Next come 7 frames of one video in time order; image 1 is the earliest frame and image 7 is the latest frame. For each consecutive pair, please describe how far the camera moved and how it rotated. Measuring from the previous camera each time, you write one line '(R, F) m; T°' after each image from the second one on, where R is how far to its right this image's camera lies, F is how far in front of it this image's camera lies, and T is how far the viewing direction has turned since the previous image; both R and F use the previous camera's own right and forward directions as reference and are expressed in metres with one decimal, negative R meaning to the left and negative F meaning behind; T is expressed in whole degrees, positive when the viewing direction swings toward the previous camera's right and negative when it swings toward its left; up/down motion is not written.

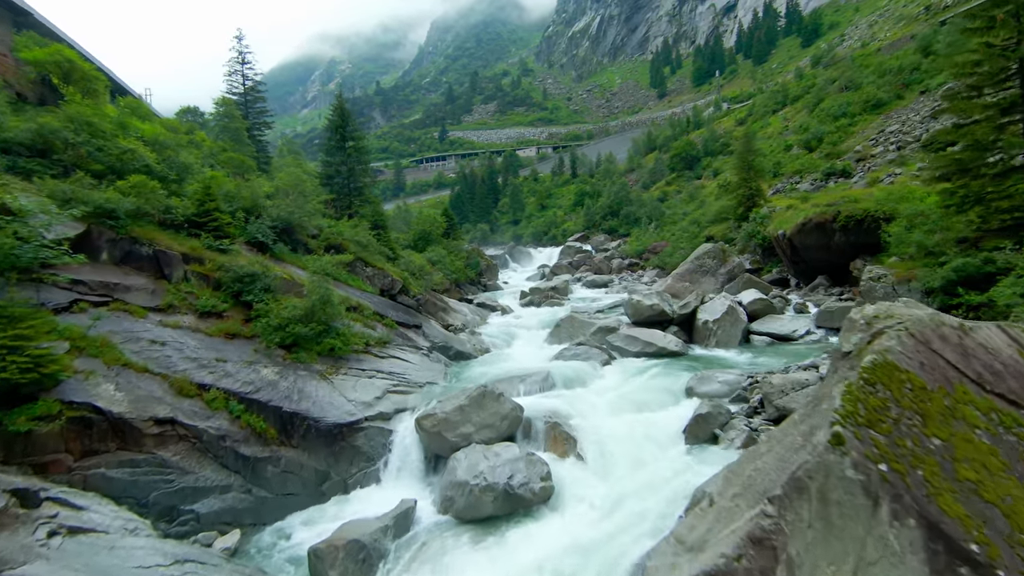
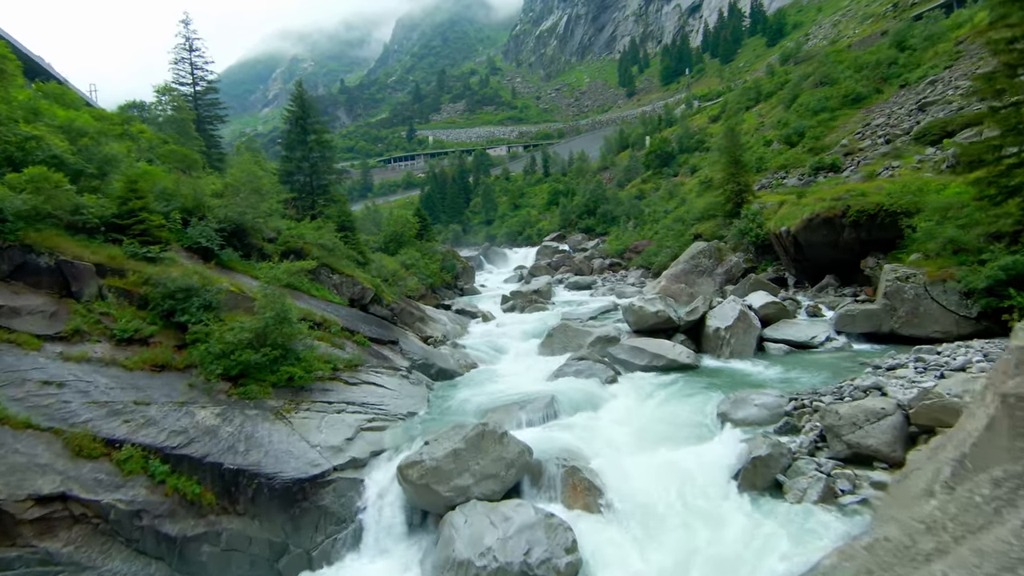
(-0.6, +2.2) m; +3°
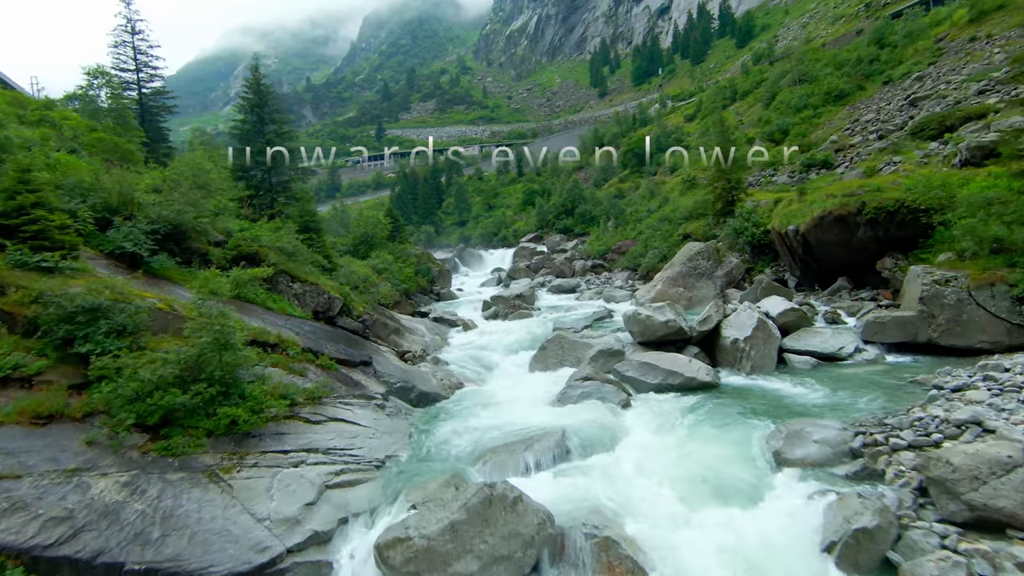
(-0.5, +2.2) m; +3°
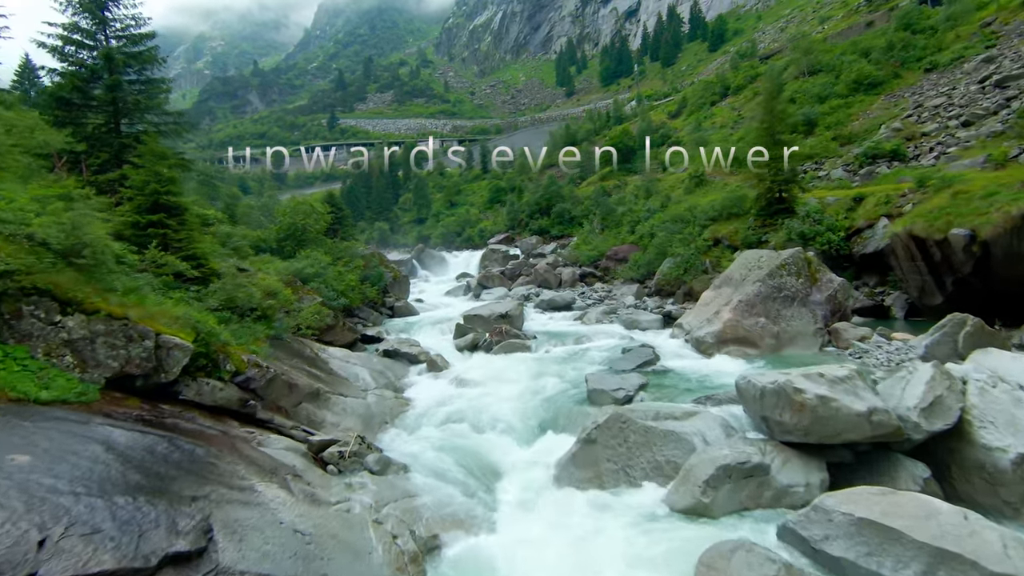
(-1.2, +8.1) m; +5°
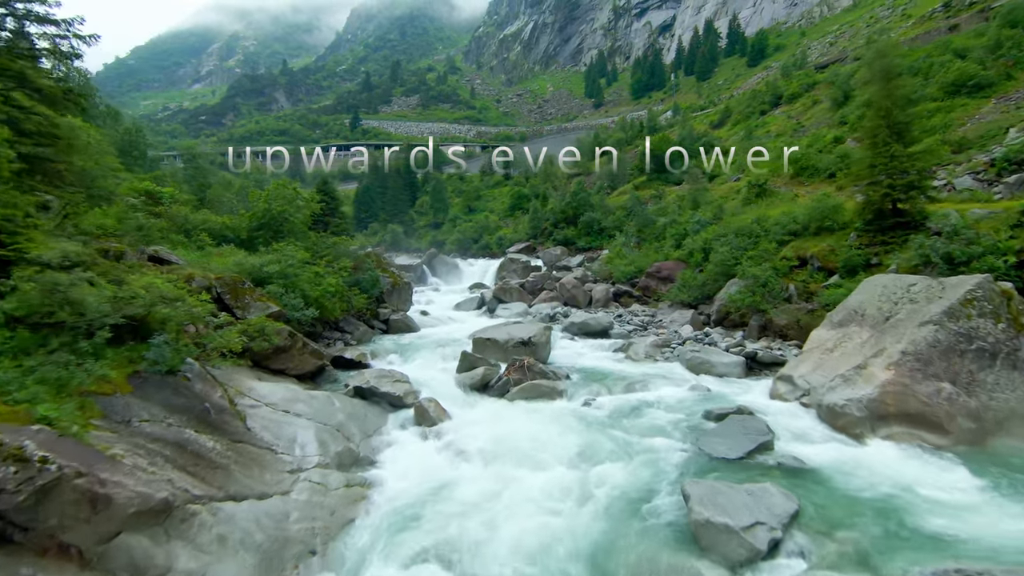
(-0.4, +5.3) m; -2°
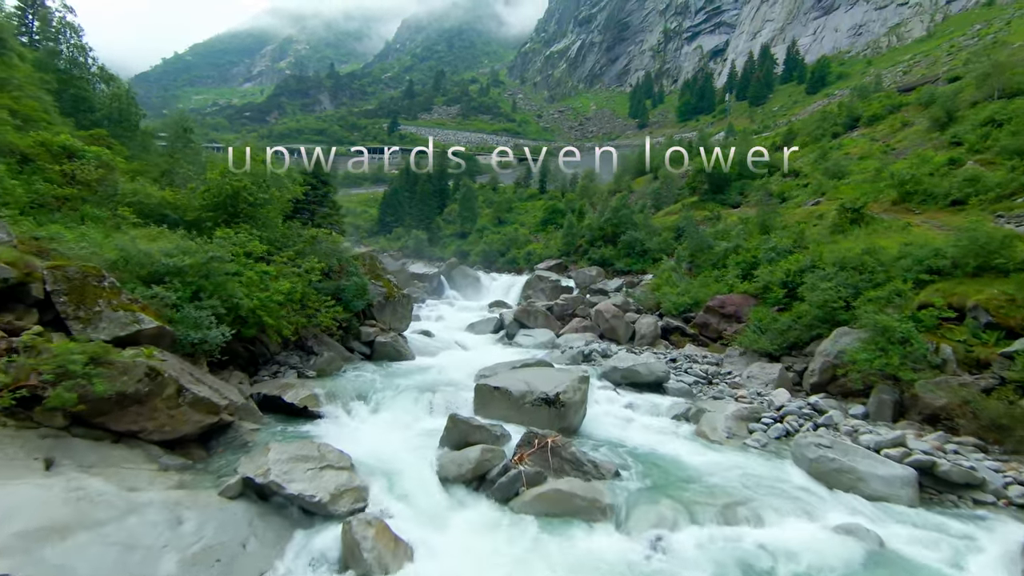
(0.0, +5.5) m; -3°
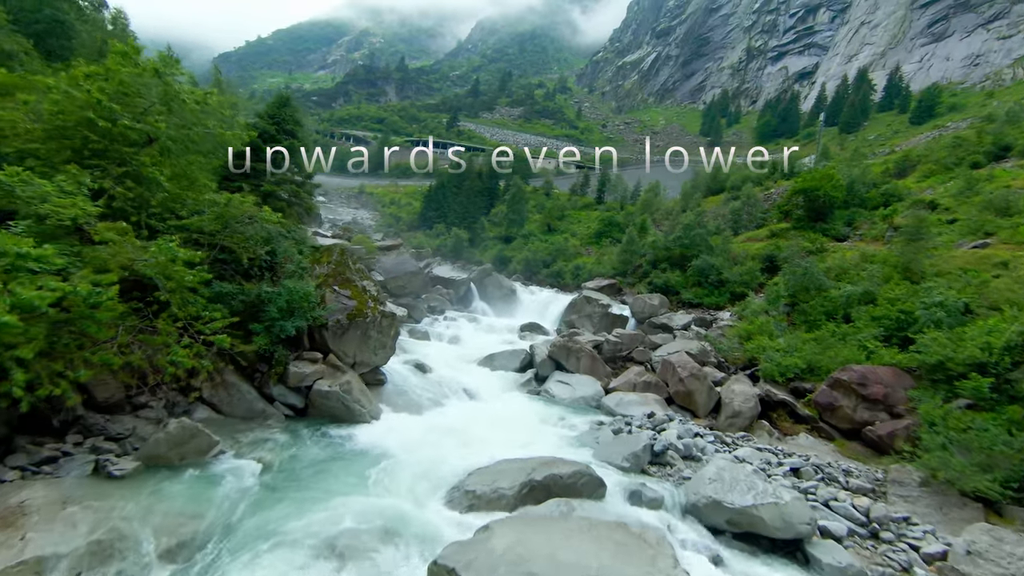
(+0.1, +7.1) m; -5°
